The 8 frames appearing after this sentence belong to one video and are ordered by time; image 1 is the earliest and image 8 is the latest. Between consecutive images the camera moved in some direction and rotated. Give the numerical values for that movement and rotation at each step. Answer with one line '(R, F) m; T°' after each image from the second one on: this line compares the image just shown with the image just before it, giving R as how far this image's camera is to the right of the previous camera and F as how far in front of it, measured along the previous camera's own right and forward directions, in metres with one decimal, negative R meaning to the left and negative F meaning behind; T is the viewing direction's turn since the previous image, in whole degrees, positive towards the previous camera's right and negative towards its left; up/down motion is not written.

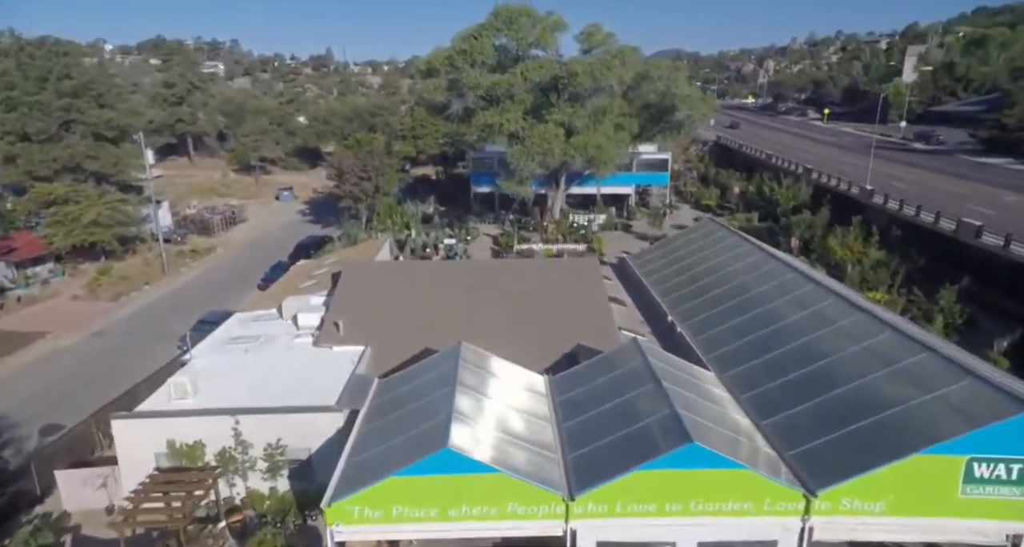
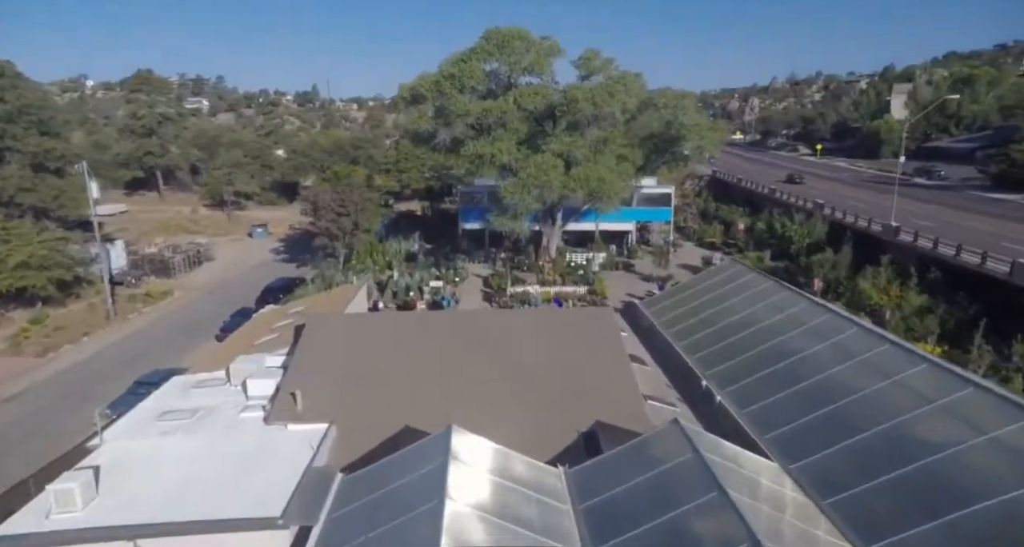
(-0.3, +3.1) m; +1°
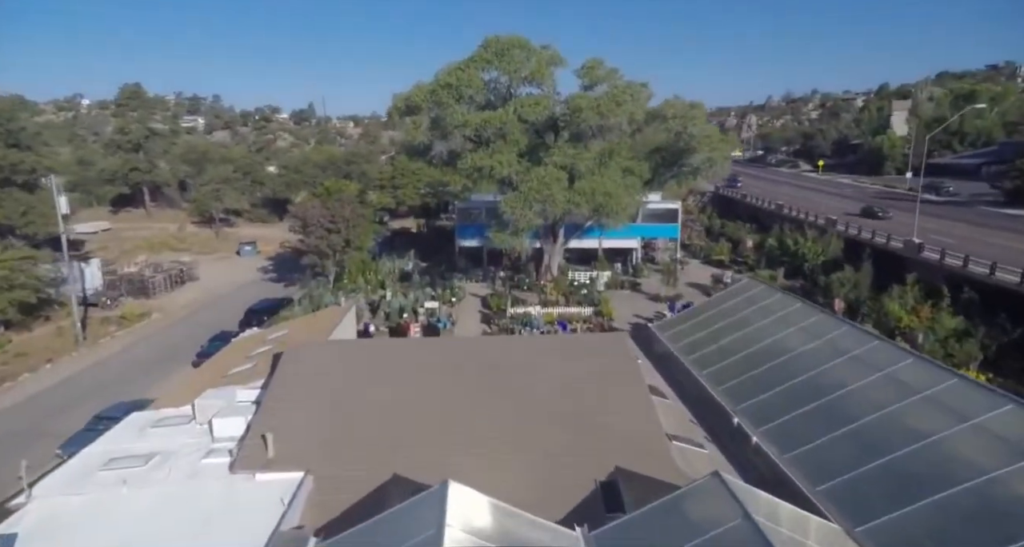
(-0.1, +1.7) m; 0°
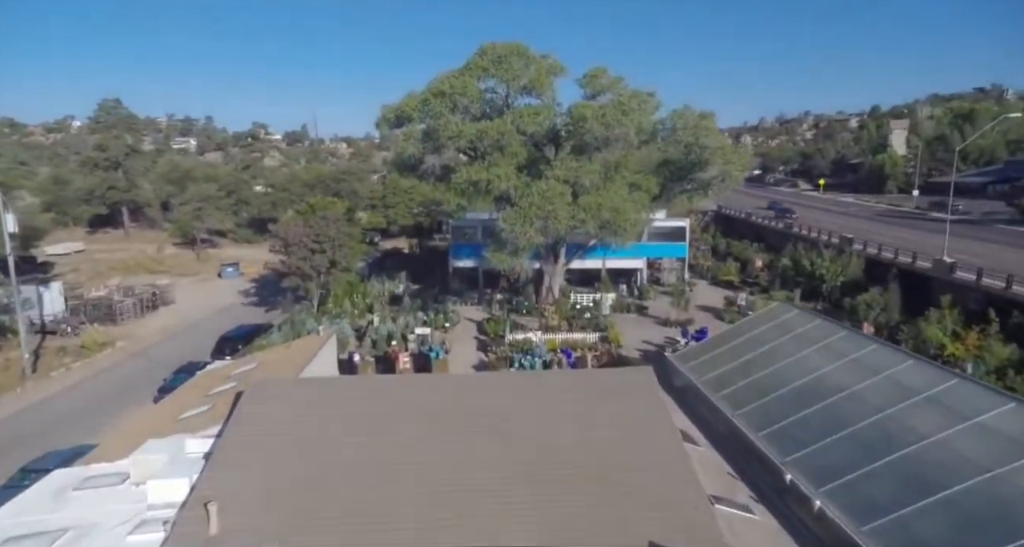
(-0.2, +2.2) m; 0°
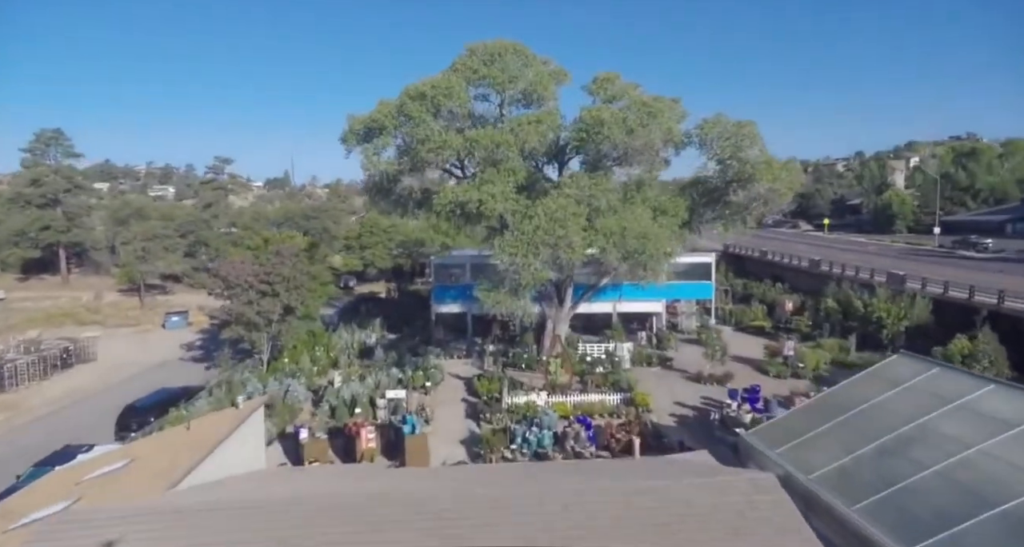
(-0.4, +5.3) m; +1°
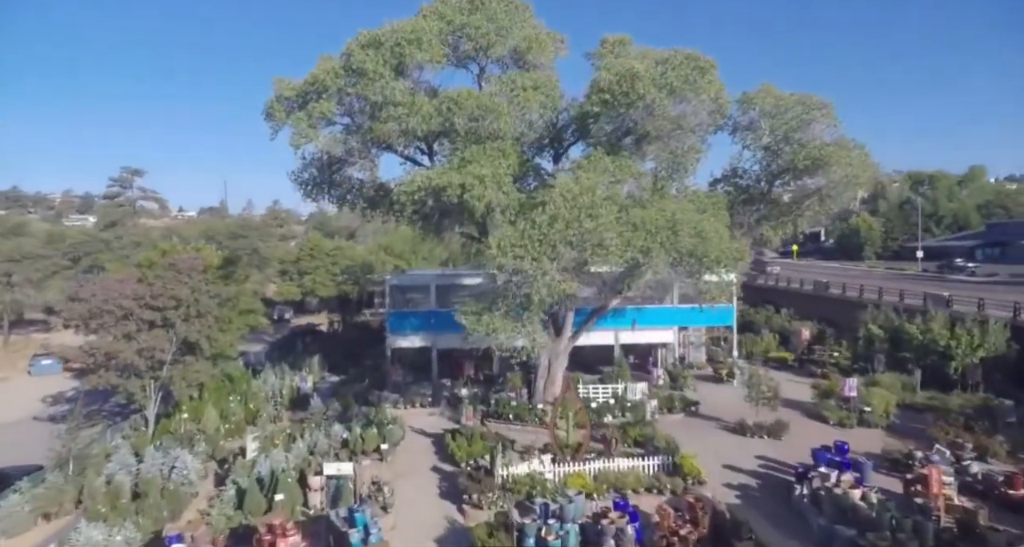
(-1.0, +5.8) m; +5°
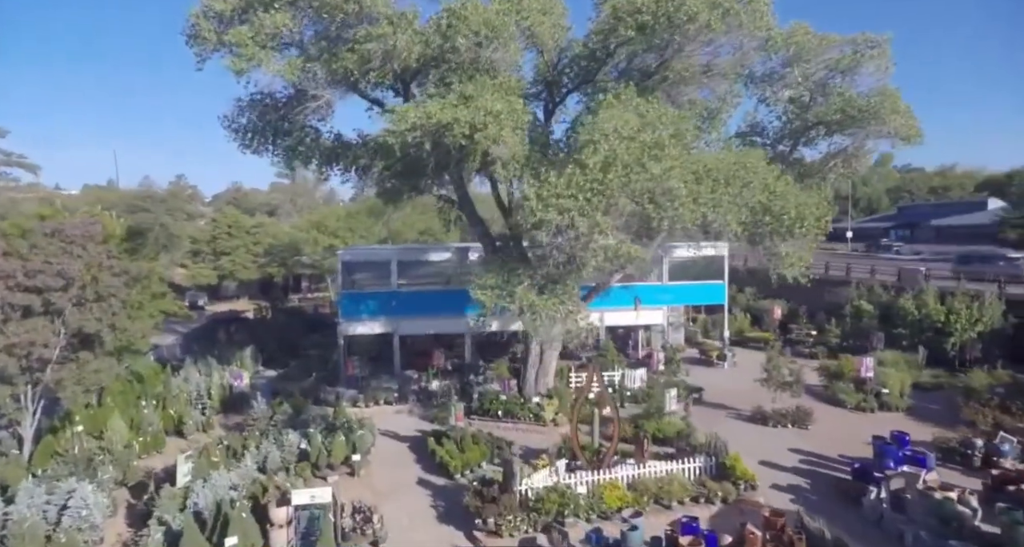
(-1.7, +3.0) m; +7°
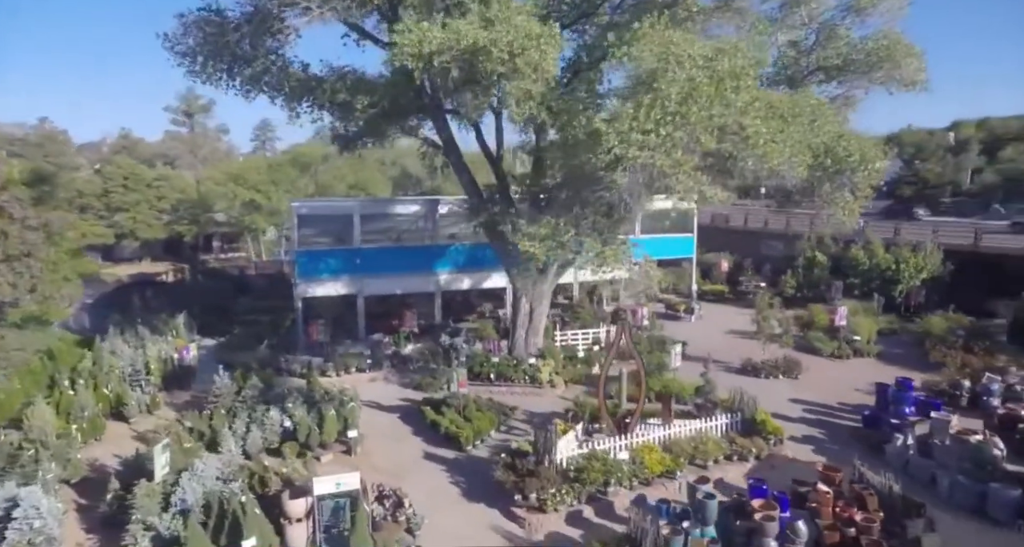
(-2.0, +1.4) m; +9°
